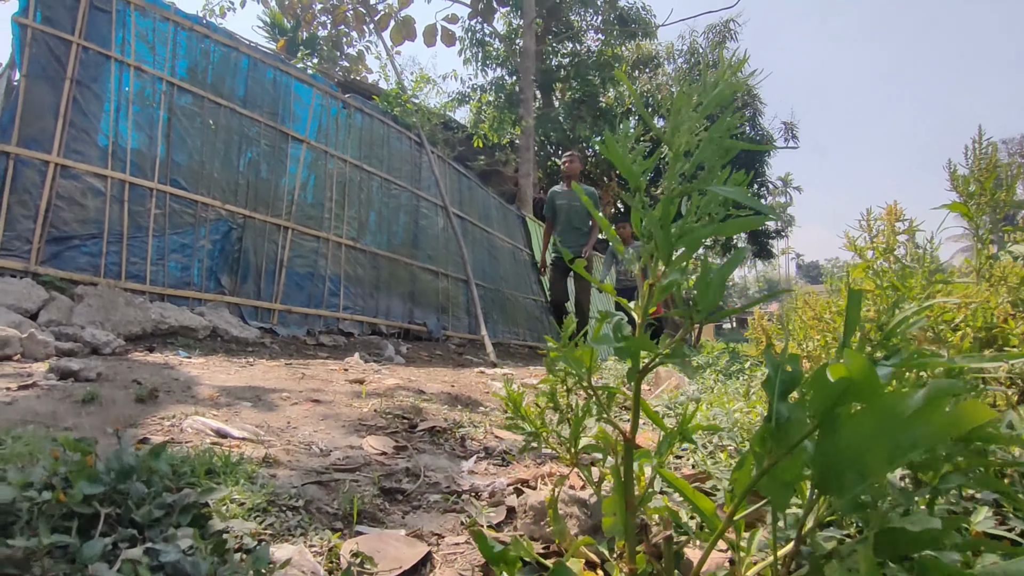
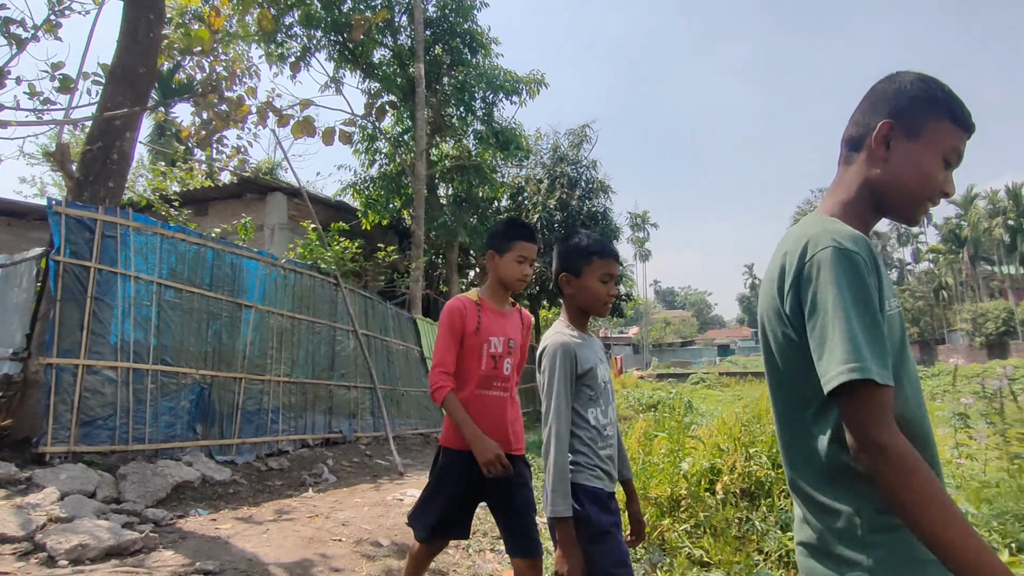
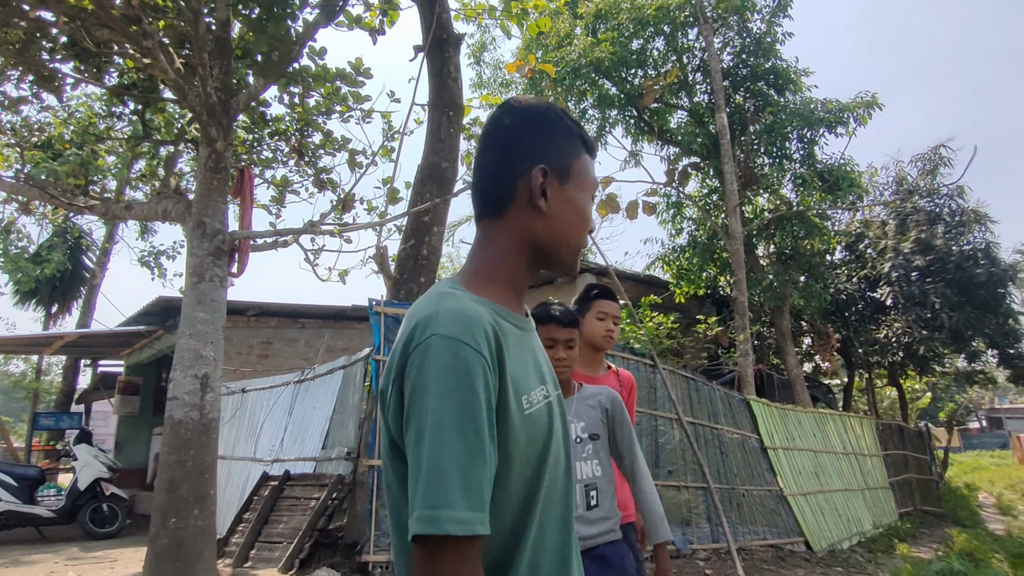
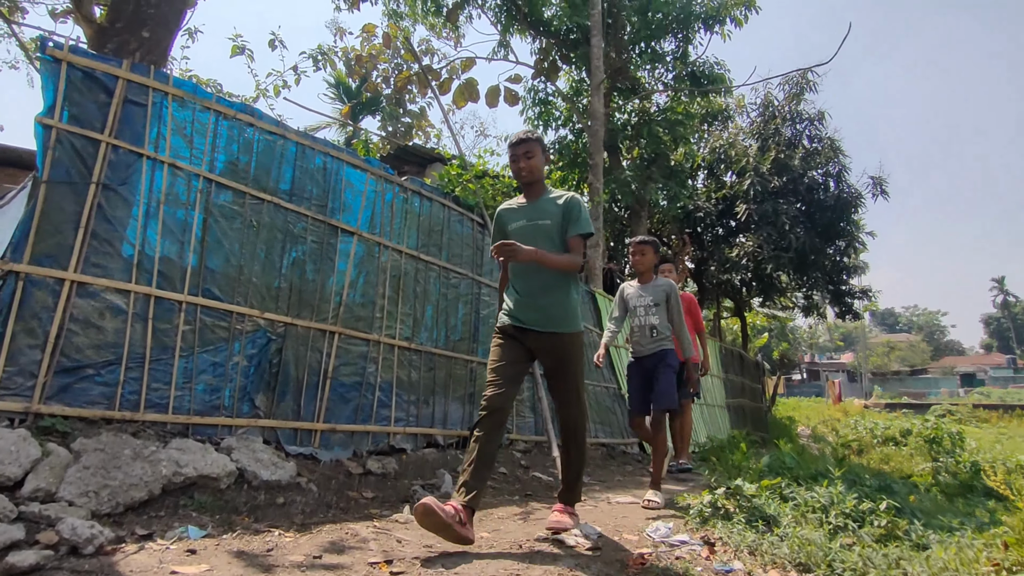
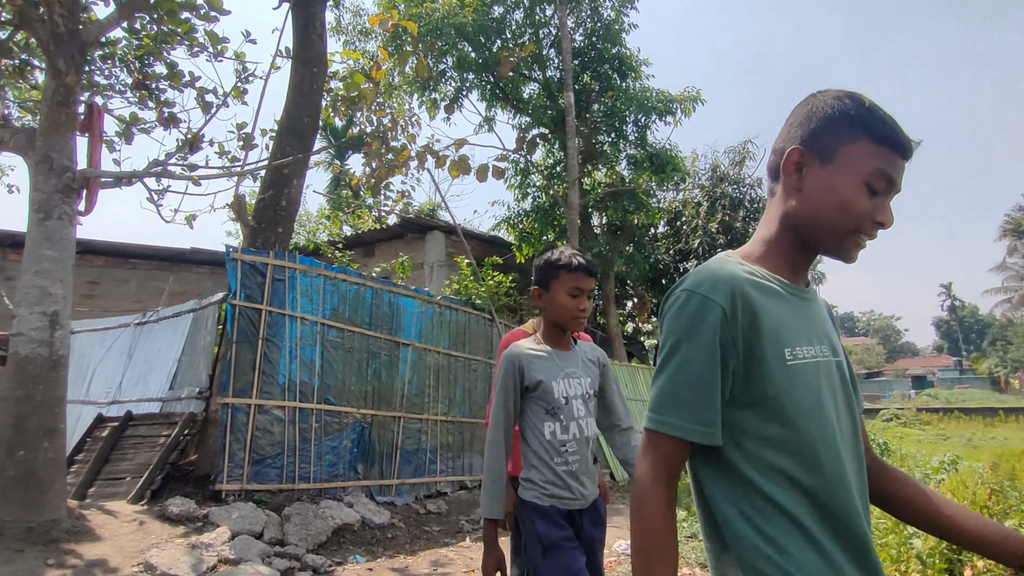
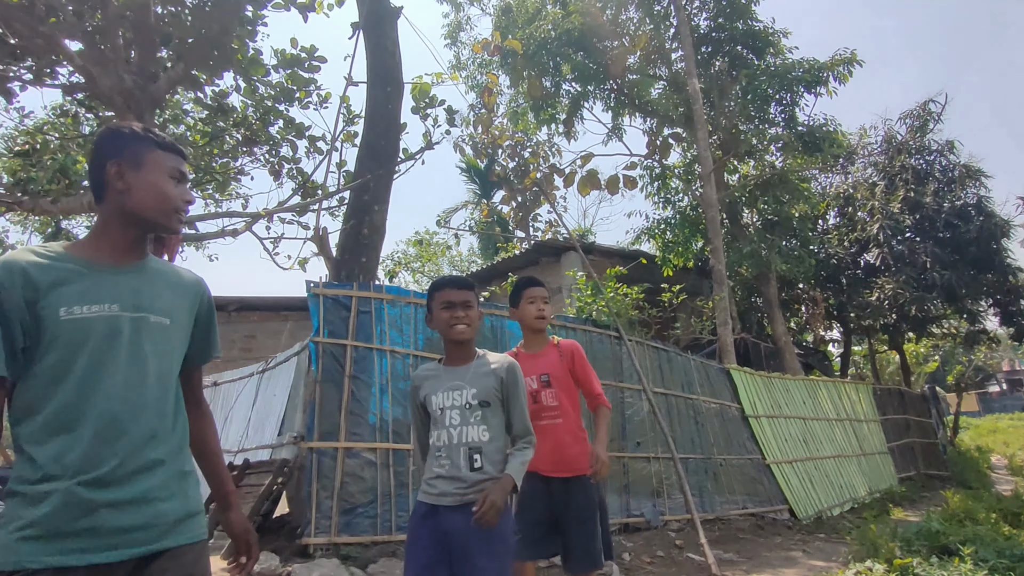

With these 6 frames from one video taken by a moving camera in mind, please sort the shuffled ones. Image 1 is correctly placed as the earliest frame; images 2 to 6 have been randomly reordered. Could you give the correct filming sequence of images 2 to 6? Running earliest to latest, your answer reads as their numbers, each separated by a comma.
4, 6, 3, 5, 2
